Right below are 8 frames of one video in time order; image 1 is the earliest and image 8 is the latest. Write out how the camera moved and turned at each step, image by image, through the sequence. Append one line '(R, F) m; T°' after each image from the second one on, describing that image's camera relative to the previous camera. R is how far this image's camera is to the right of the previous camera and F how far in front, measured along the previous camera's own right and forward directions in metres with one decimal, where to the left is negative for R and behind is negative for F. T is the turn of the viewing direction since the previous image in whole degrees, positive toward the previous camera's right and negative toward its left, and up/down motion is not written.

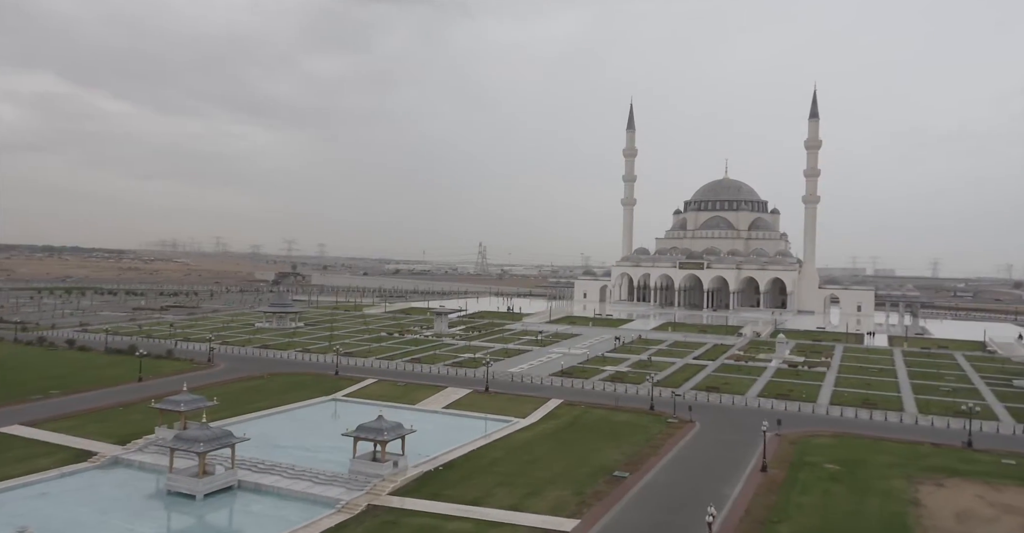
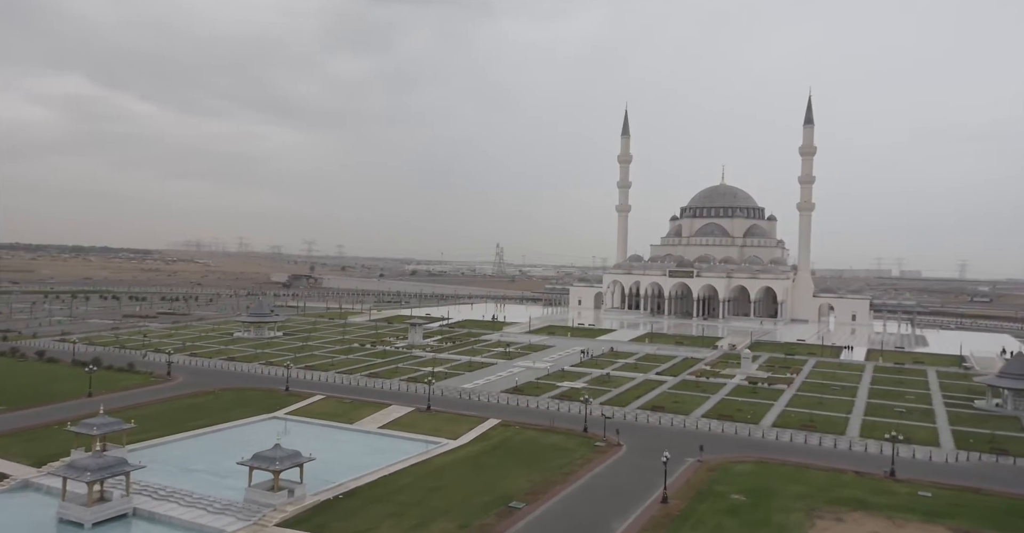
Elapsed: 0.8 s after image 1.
(+2.4, +0.1) m; -2°
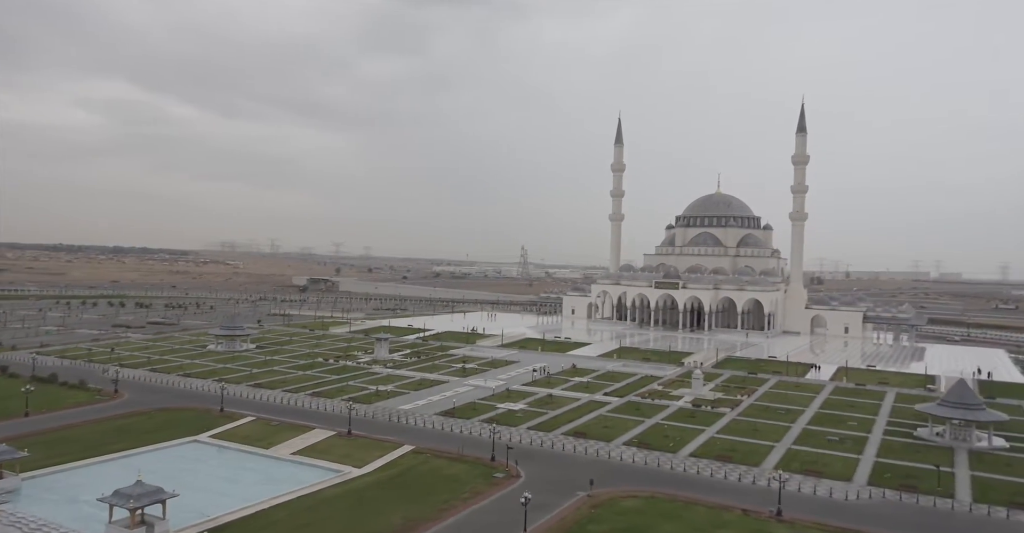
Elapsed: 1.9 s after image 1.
(+3.3, +0.1) m; -2°
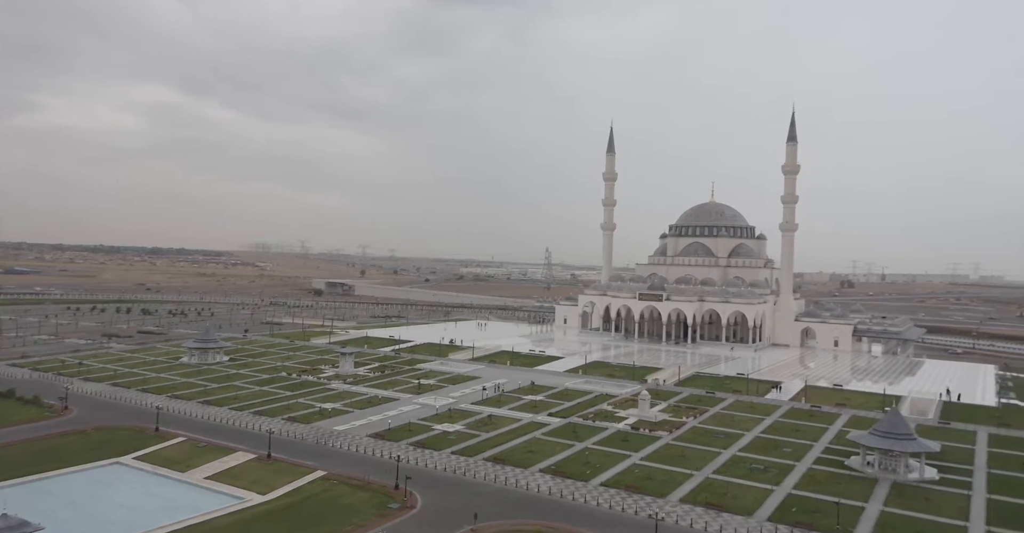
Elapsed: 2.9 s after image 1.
(+3.4, +0.1) m; -2°
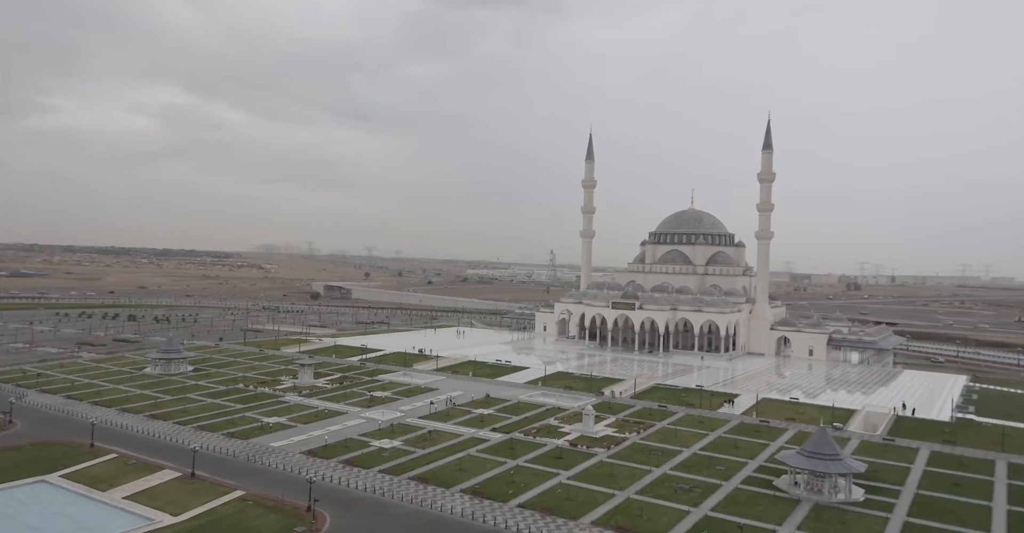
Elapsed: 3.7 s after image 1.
(+2.6, +0.1) m; -1°
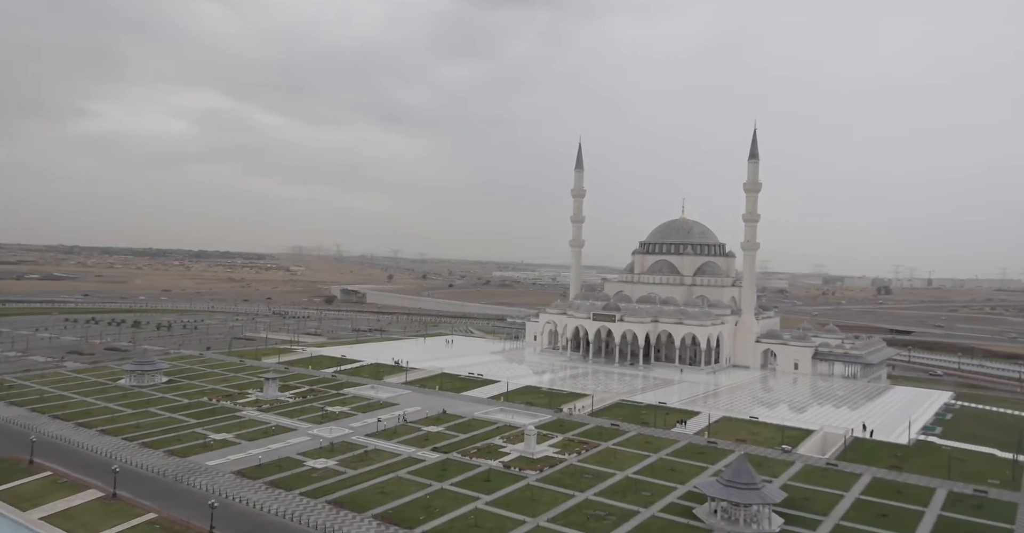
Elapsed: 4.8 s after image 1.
(+3.5, +0.1) m; -2°
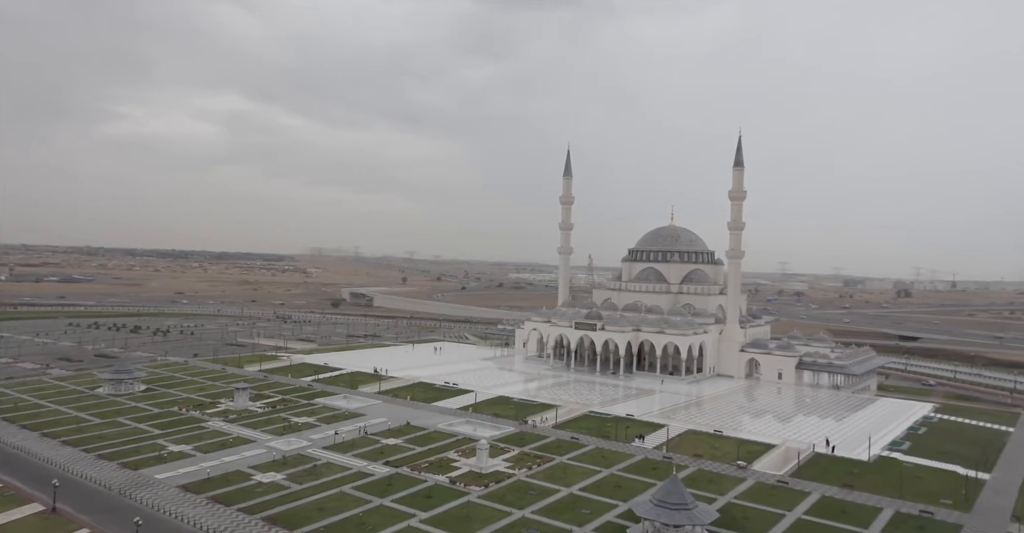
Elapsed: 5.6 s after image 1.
(+2.6, 0.0) m; -1°
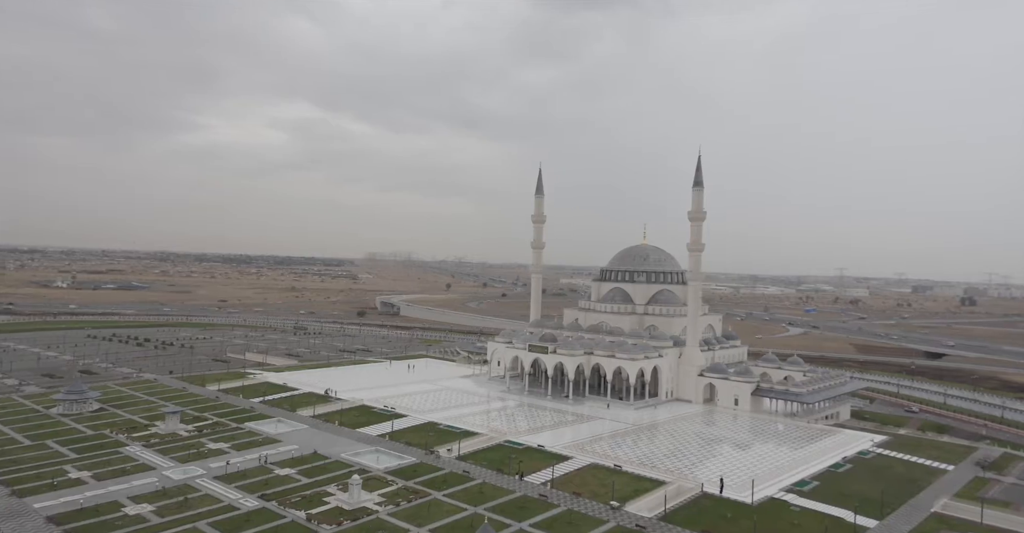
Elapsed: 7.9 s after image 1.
(+7.5, +0.1) m; -4°
